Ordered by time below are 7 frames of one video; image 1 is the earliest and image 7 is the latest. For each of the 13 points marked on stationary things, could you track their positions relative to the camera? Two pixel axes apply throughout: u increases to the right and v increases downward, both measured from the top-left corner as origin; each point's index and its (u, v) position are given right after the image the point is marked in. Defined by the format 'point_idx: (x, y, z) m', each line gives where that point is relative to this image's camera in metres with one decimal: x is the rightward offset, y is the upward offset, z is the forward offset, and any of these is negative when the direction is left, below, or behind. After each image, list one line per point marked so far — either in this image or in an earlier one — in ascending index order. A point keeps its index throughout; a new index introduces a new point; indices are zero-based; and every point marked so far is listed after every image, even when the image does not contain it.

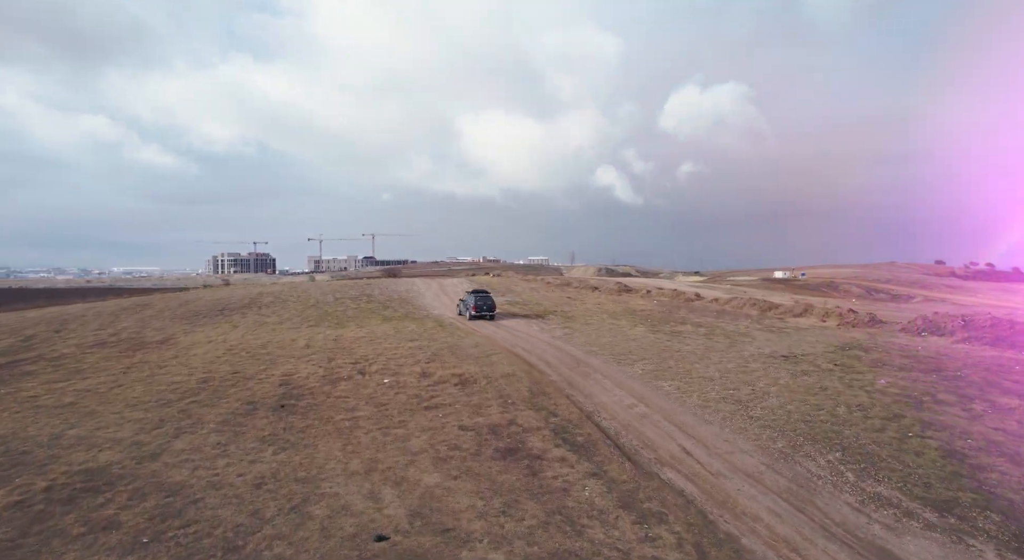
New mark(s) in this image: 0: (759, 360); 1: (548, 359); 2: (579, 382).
0: (+8.8, -2.8, +18.3) m
1: (+1.4, -3.1, +19.5) m
2: (+2.2, -3.4, +16.7) m
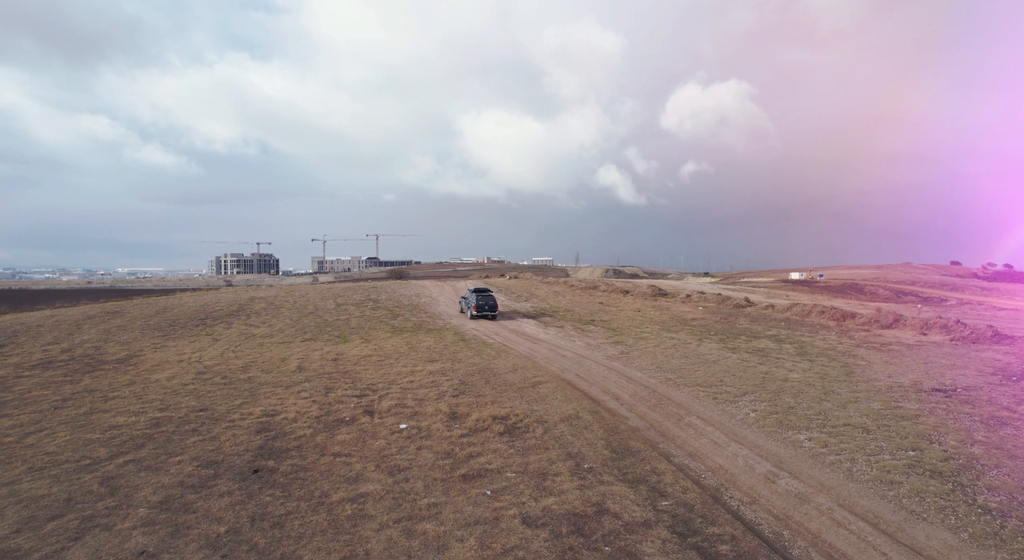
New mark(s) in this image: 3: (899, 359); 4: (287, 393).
0: (+10.4, -3.0, +13.5) m
1: (+3.0, -3.3, +14.7) m
2: (+3.7, -3.5, +12.0) m
3: (+13.2, -2.7, +17.5) m
4: (-6.8, -3.4, +15.6) m
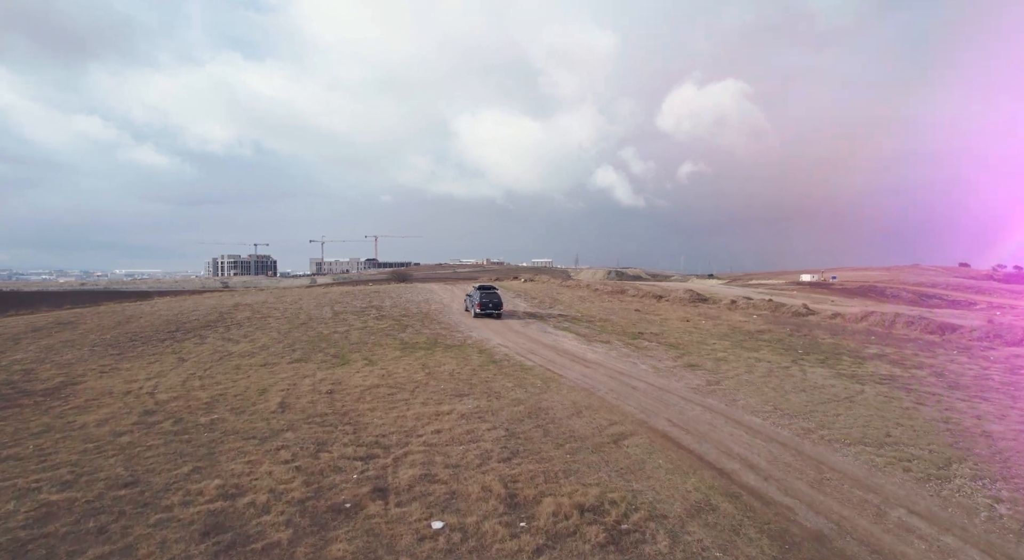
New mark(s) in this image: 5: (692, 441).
0: (+11.9, -3.1, +8.7) m
1: (+4.5, -3.4, +9.9) m
2: (+5.3, -3.7, +7.2) m
3: (+14.7, -2.9, +12.8) m
4: (-5.3, -3.6, +10.8) m
5: (+3.8, -3.4, +10.9) m
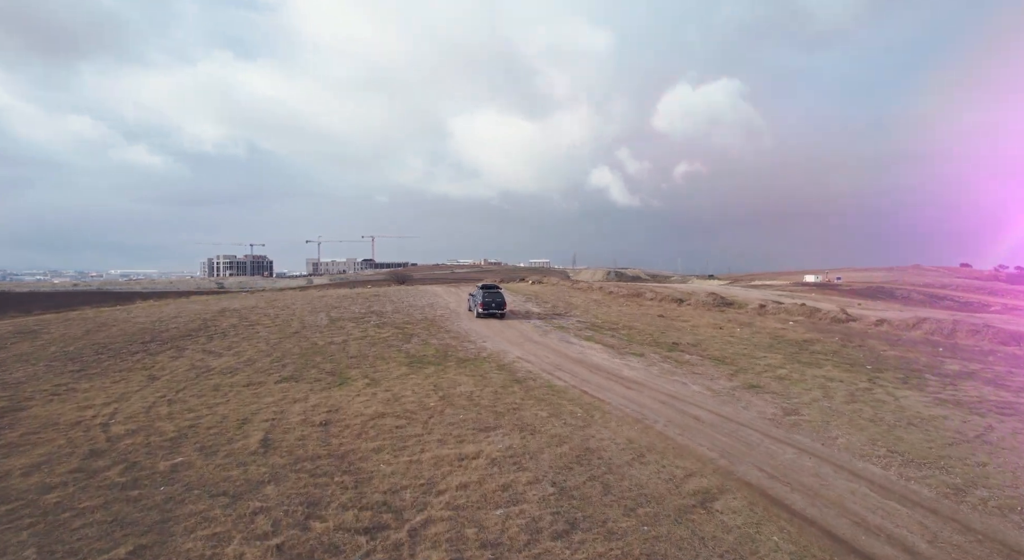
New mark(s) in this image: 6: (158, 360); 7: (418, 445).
0: (+12.8, -3.3, +6.1) m
1: (+5.4, -3.6, +7.2) m
2: (+6.1, -3.9, +4.5) m
3: (+15.6, -3.1, +10.2) m
4: (-4.4, -3.8, +8.1) m
5: (+4.7, -3.5, +8.2) m
6: (-12.9, -2.9, +18.7) m
7: (-2.0, -3.4, +10.8) m
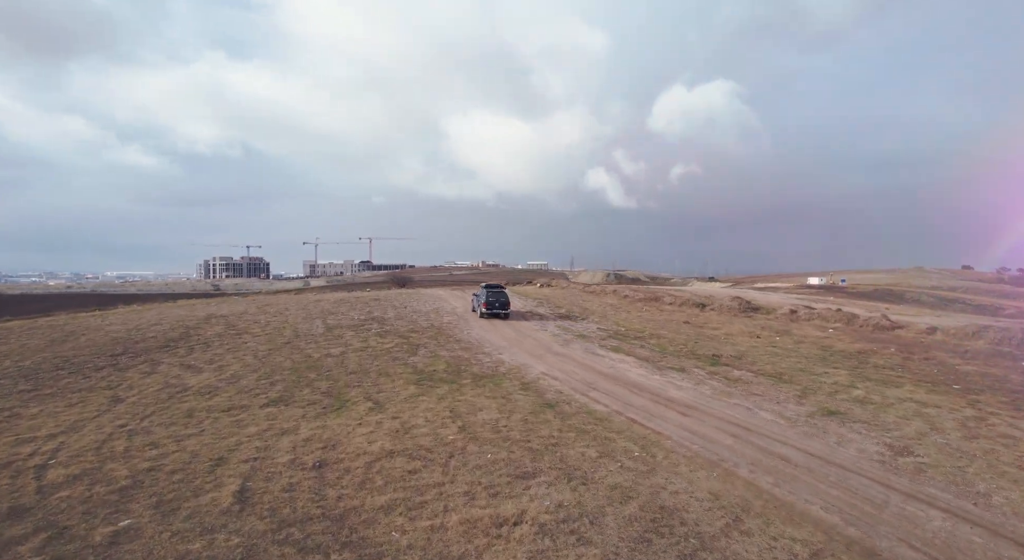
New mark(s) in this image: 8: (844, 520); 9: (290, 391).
0: (+13.6, -3.4, +3.7) m
1: (+6.2, -3.7, +4.8) m
2: (+7.0, -4.0, +2.0) m
3: (+16.4, -3.2, +7.8) m
4: (-3.6, -3.9, +5.6) m
5: (+5.5, -3.6, +5.7) m
6: (-12.1, -3.0, +16.2) m
7: (-1.2, -3.5, +8.3) m
8: (+4.8, -3.5, +7.5) m
9: (-6.4, -3.1, +15.0) m
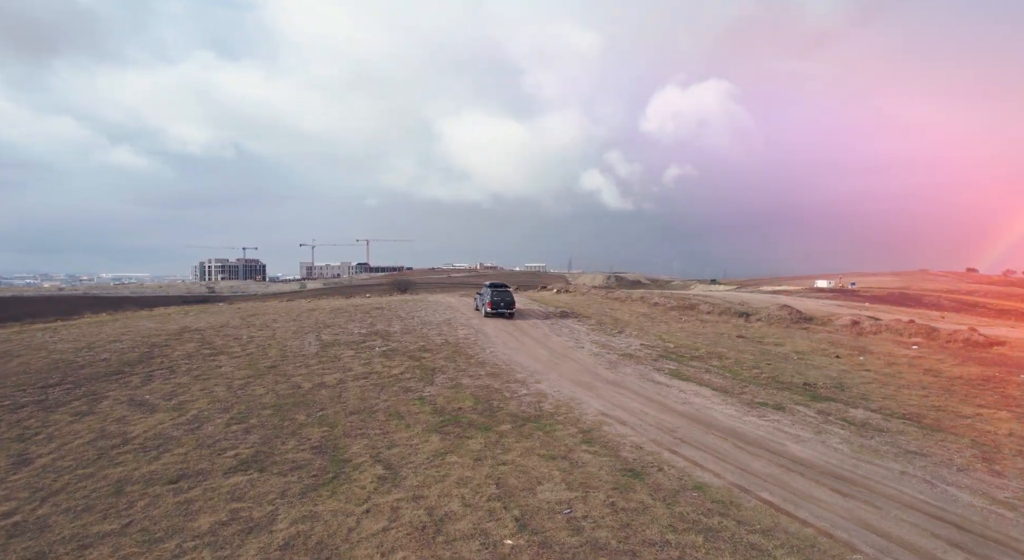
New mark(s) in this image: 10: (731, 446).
0: (+14.9, -3.6, -0.3) m
1: (+7.5, -3.9, +0.8) m
2: (+8.3, -4.2, -1.9) m
3: (+17.7, -3.4, +3.8) m
4: (-2.3, -4.1, +1.5) m
5: (+6.8, -3.9, +1.8) m
6: (-10.8, -3.3, +12.1) m
7: (+0.1, -3.8, +4.3) m
8: (+6.1, -3.7, +3.6) m
9: (-5.2, -3.4, +10.9) m
10: (+4.6, -3.4, +10.9) m
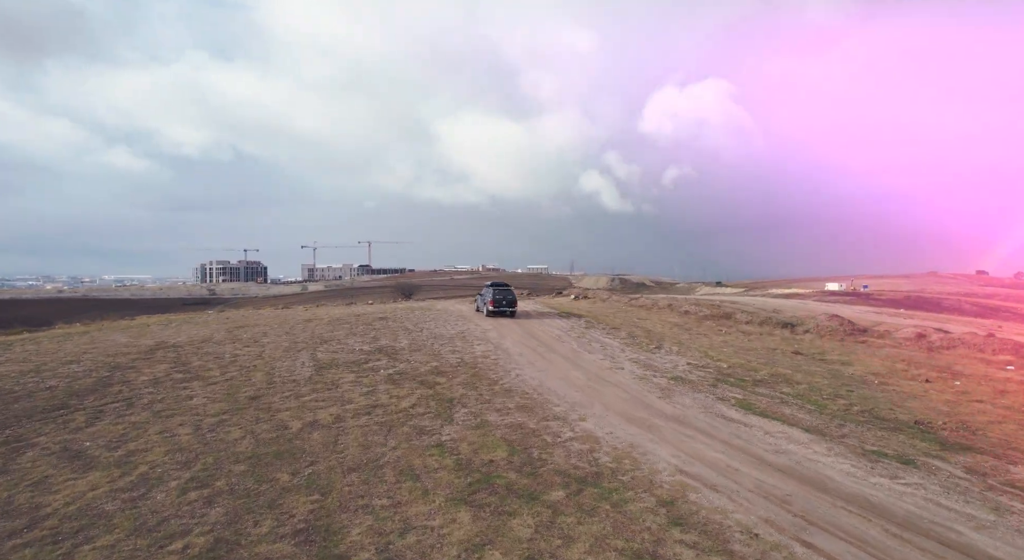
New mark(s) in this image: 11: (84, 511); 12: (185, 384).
0: (+15.8, -3.9, -3.5) m
1: (+8.4, -4.2, -2.4) m
2: (+9.2, -4.4, -5.1) m
3: (+18.6, -3.7, +0.6) m
4: (-1.4, -4.4, -1.6) m
5: (+7.7, -4.1, -1.4) m
6: (-9.9, -3.6, +9.0) m
7: (+1.1, -4.0, +1.2) m
8: (+7.0, -4.0, +0.4) m
9: (-4.2, -3.7, +7.8) m
10: (+5.6, -3.7, +7.8) m
11: (-6.9, -3.7, +8.4) m
12: (-9.6, -2.9, +15.0) m
